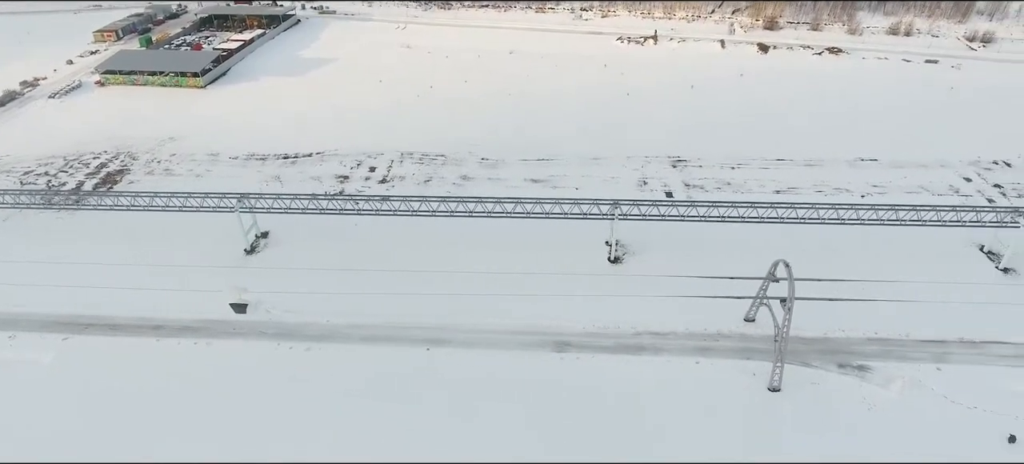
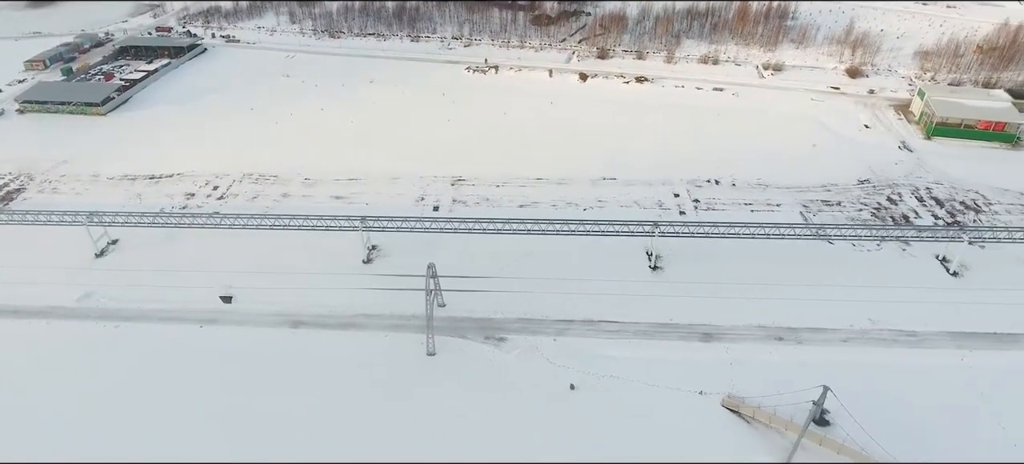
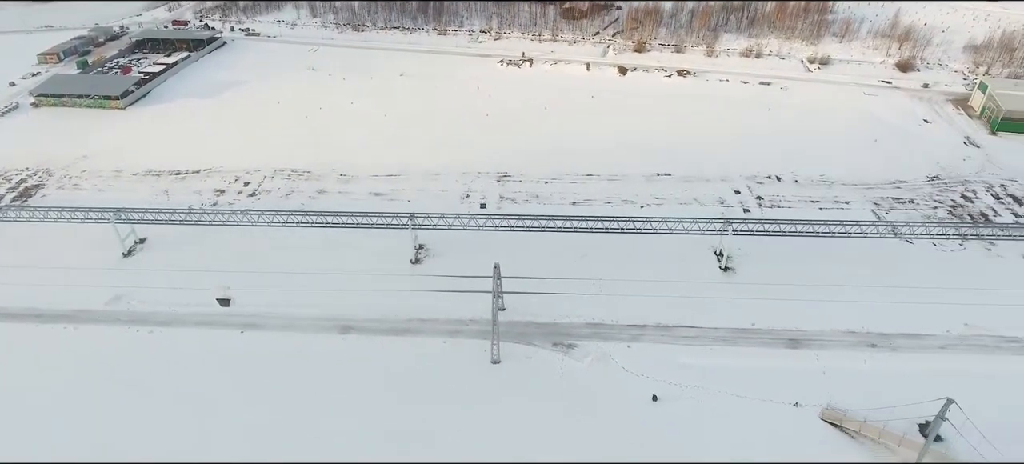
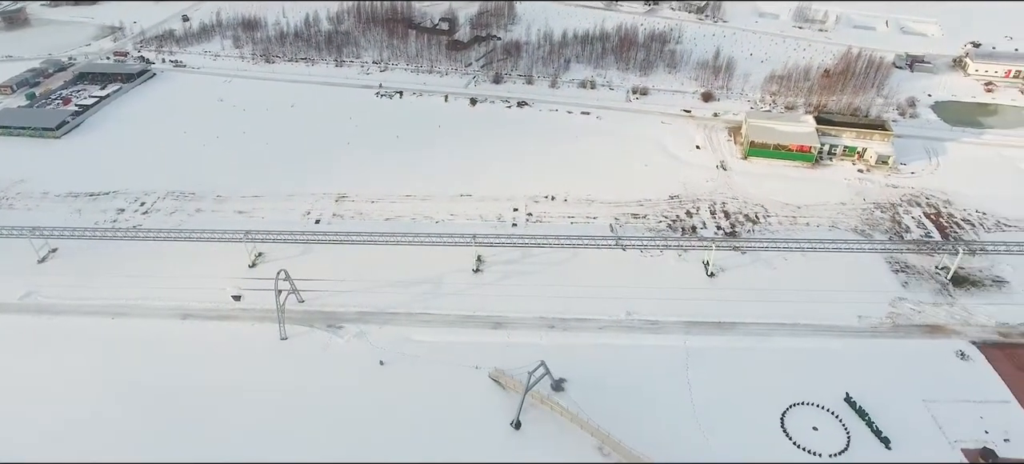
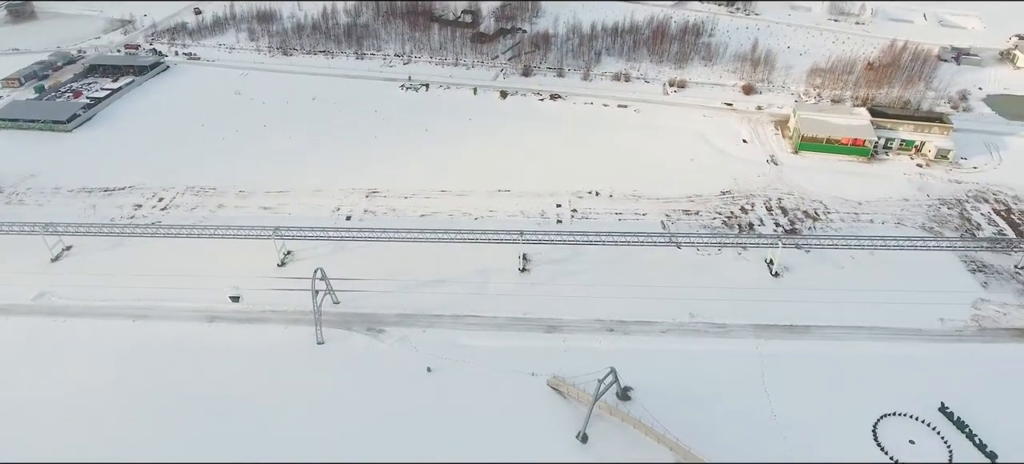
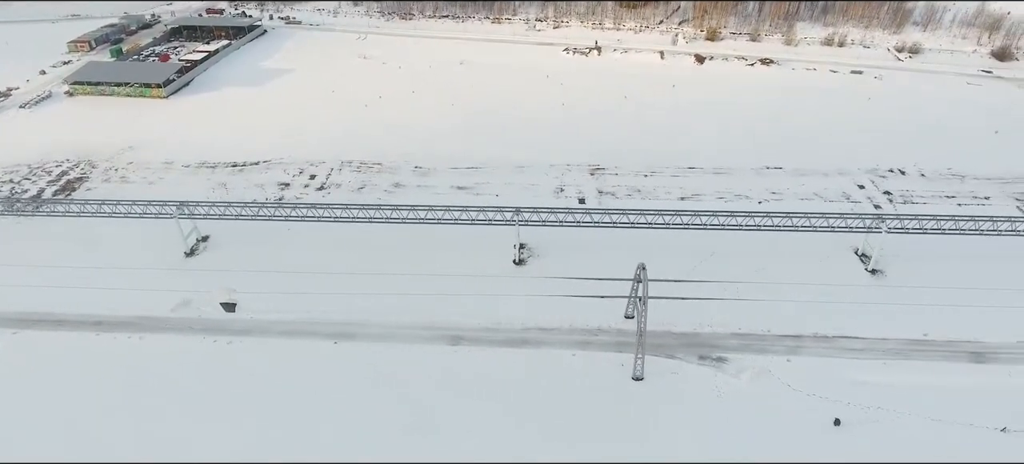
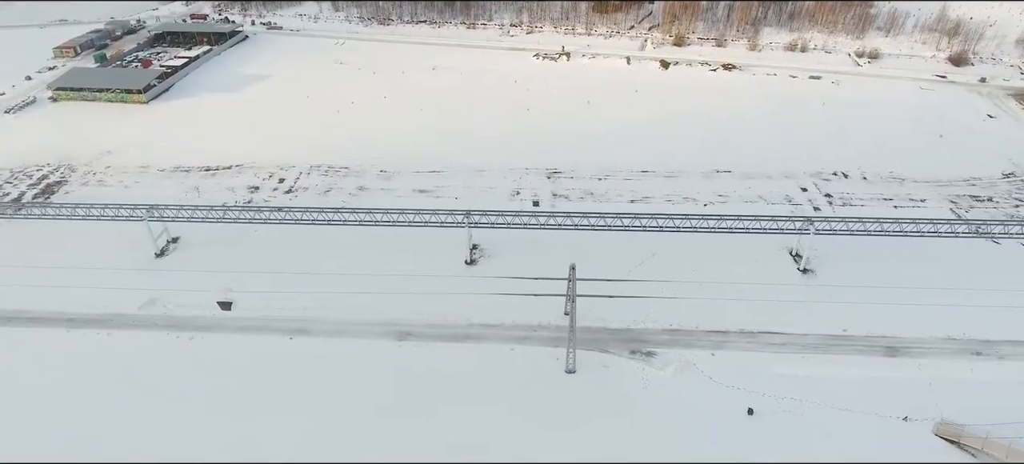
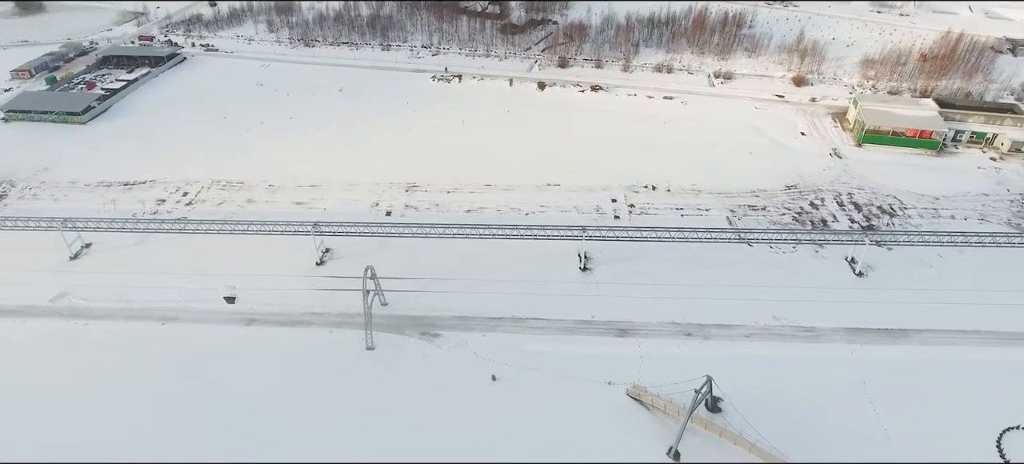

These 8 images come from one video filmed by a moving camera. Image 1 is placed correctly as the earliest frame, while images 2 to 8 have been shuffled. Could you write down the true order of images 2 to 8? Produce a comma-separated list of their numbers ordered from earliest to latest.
6, 7, 3, 2, 8, 5, 4
